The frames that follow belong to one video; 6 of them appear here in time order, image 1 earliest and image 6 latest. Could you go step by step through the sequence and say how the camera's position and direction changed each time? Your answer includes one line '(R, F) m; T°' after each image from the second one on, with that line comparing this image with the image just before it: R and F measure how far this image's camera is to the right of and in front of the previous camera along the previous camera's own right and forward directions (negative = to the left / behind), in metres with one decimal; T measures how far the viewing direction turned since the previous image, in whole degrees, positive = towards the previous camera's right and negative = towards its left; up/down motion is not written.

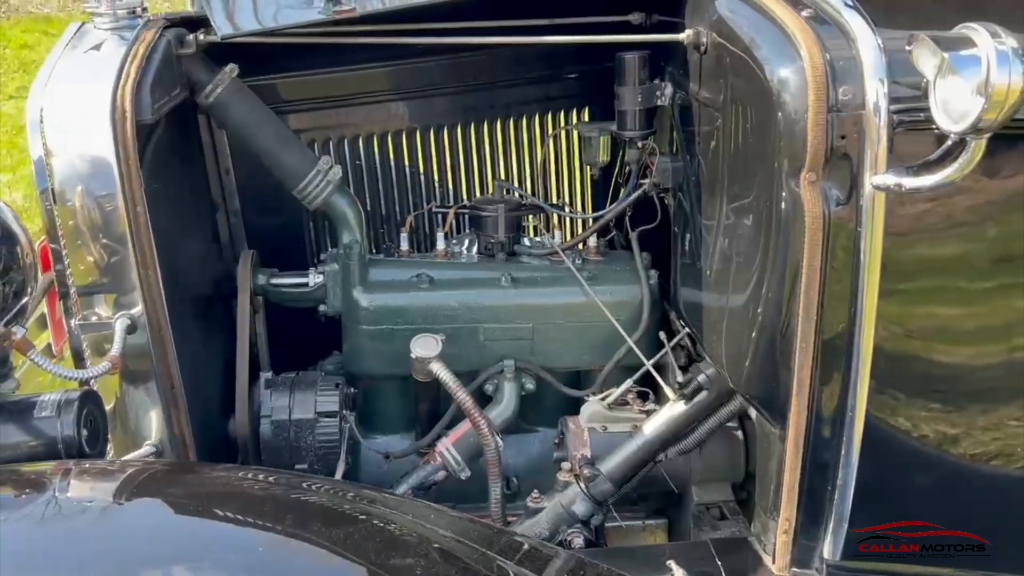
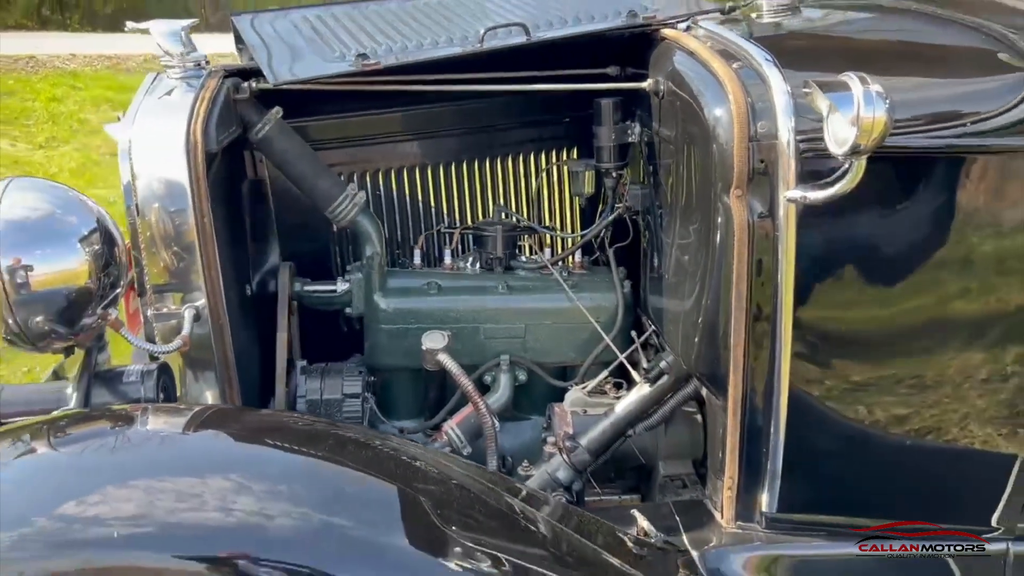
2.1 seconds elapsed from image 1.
(0.0, -0.3) m; -1°
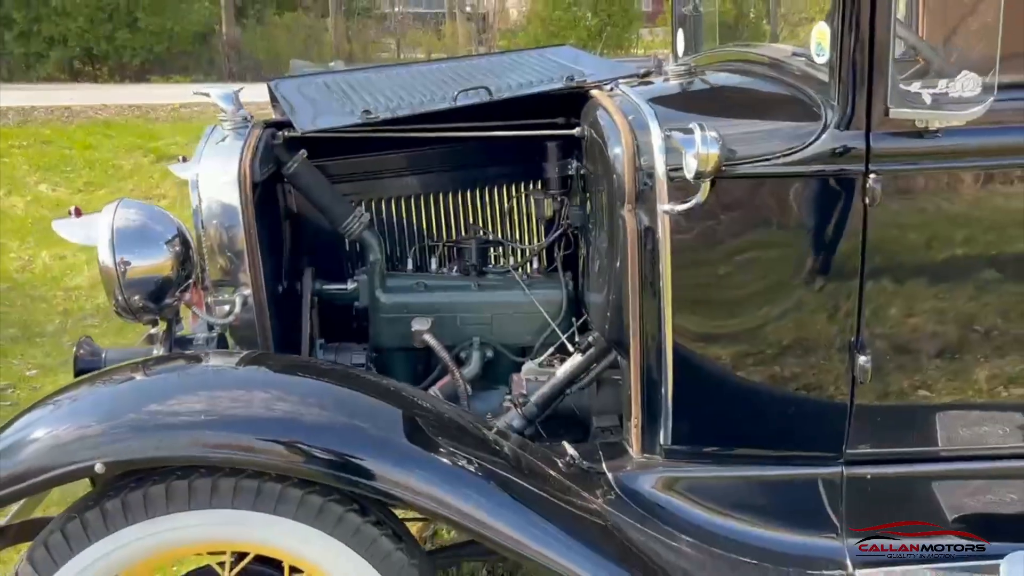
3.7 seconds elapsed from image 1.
(+0.1, -0.6) m; -1°
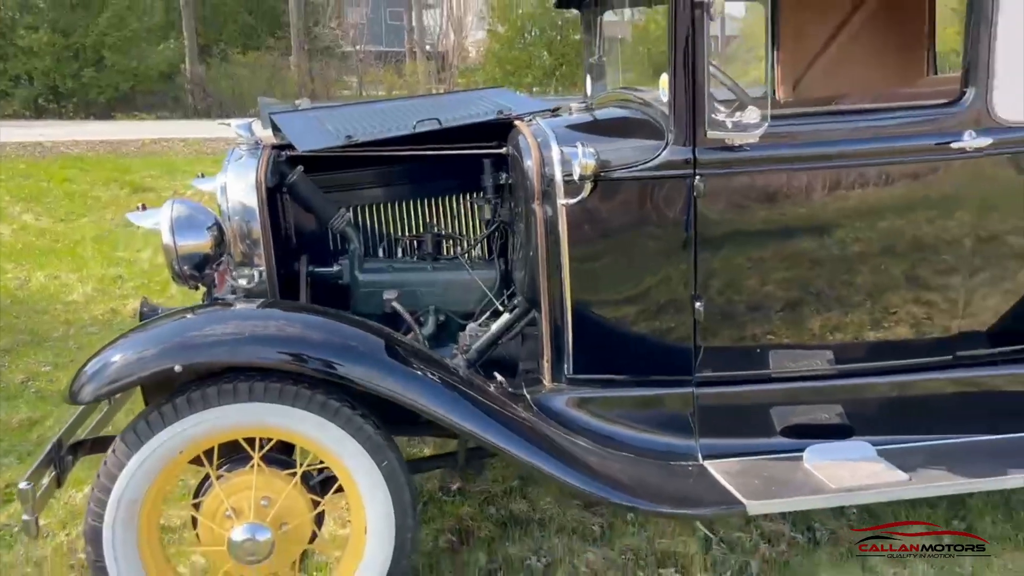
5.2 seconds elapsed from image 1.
(+0.1, -0.8) m; +2°
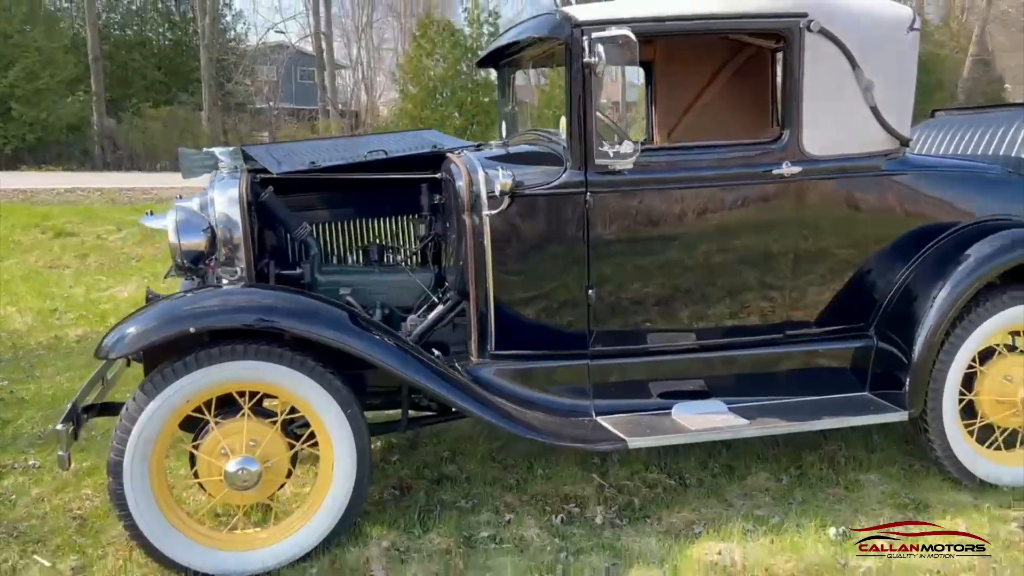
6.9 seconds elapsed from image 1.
(-0.1, -0.8) m; +6°
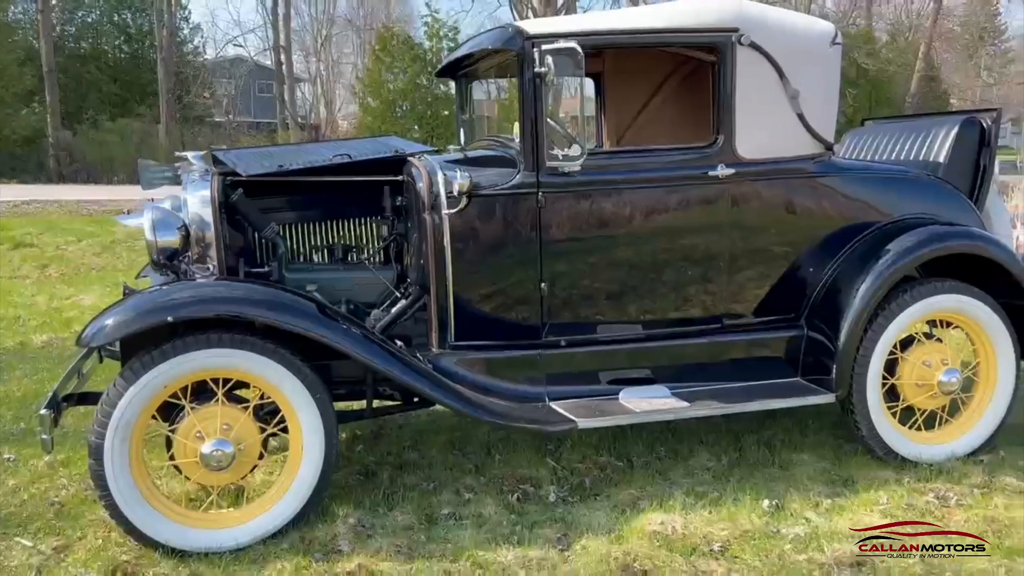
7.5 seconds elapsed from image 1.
(0.0, -0.3) m; +2°
